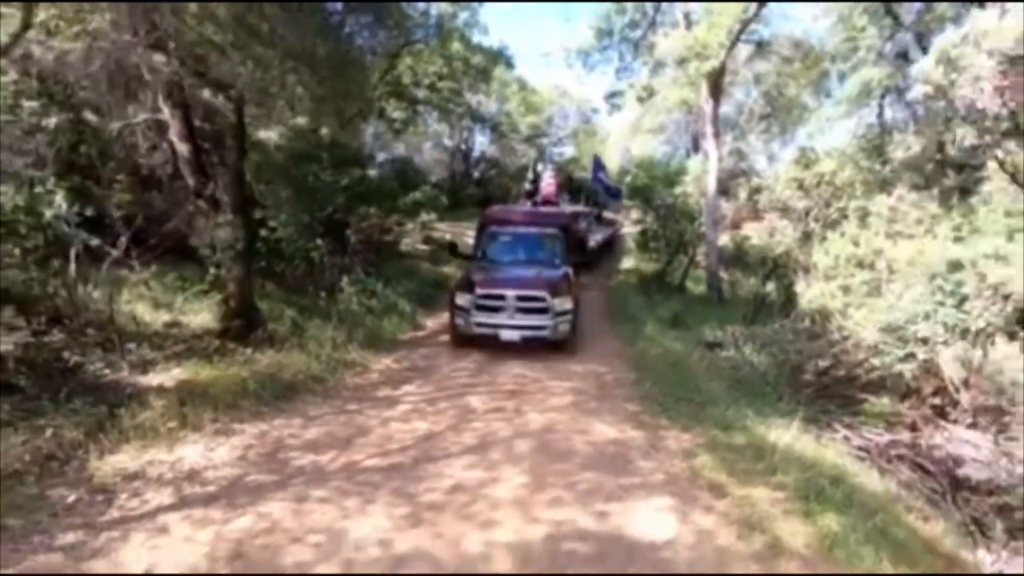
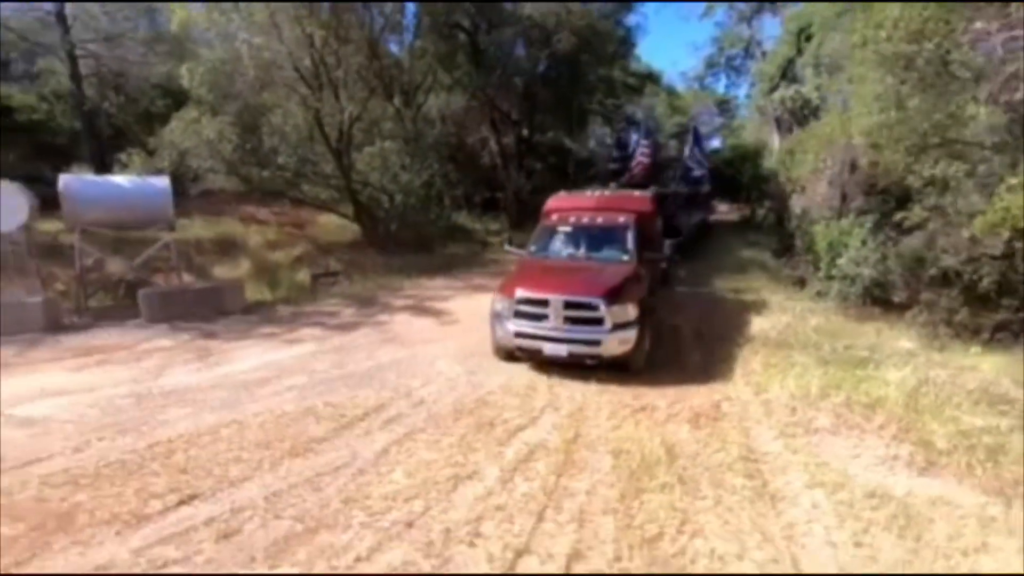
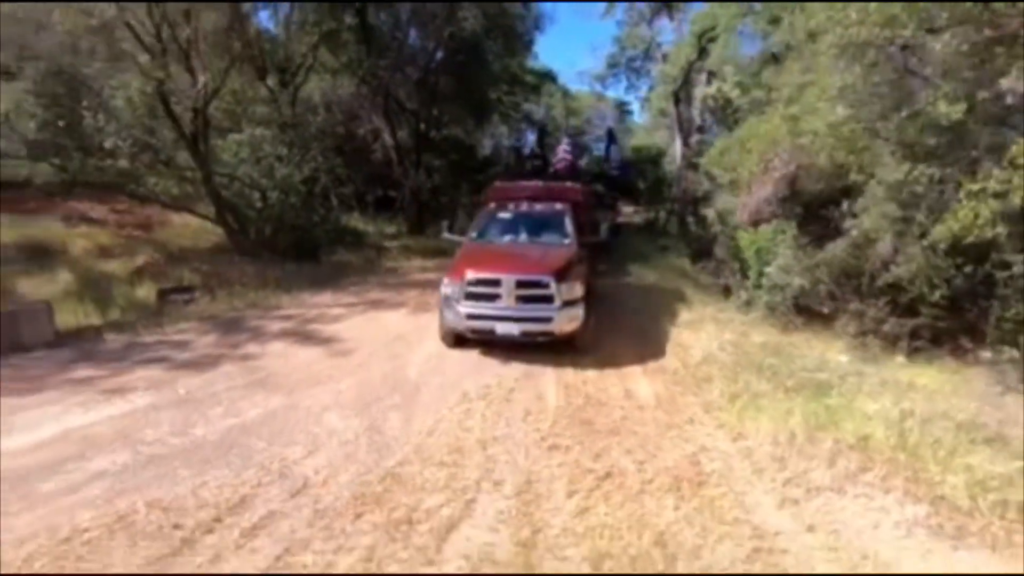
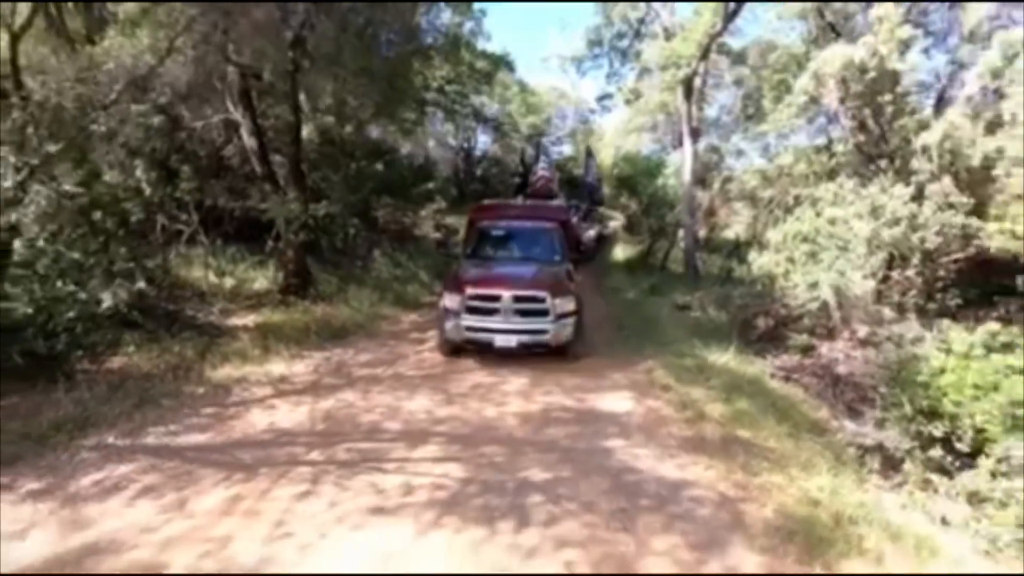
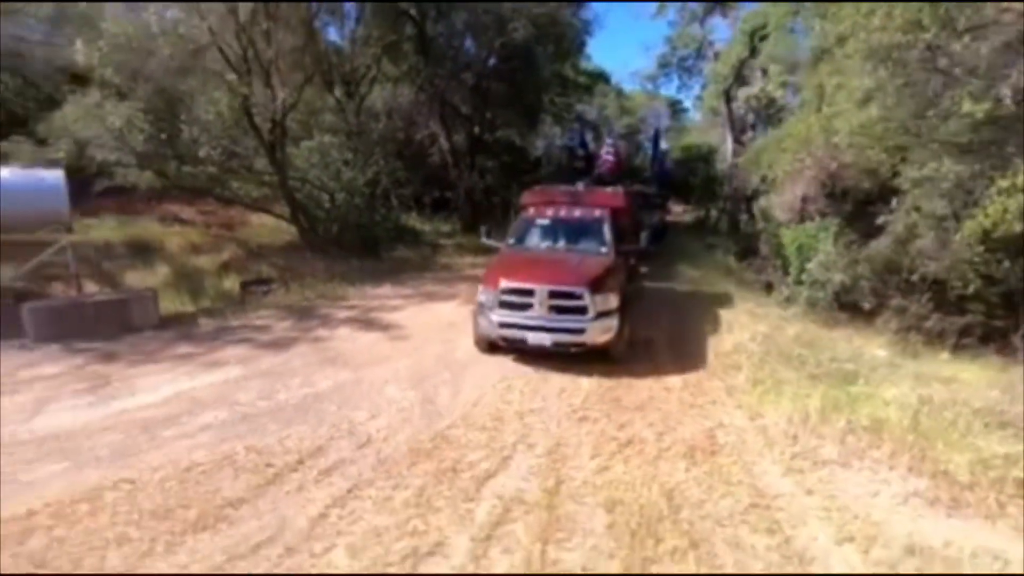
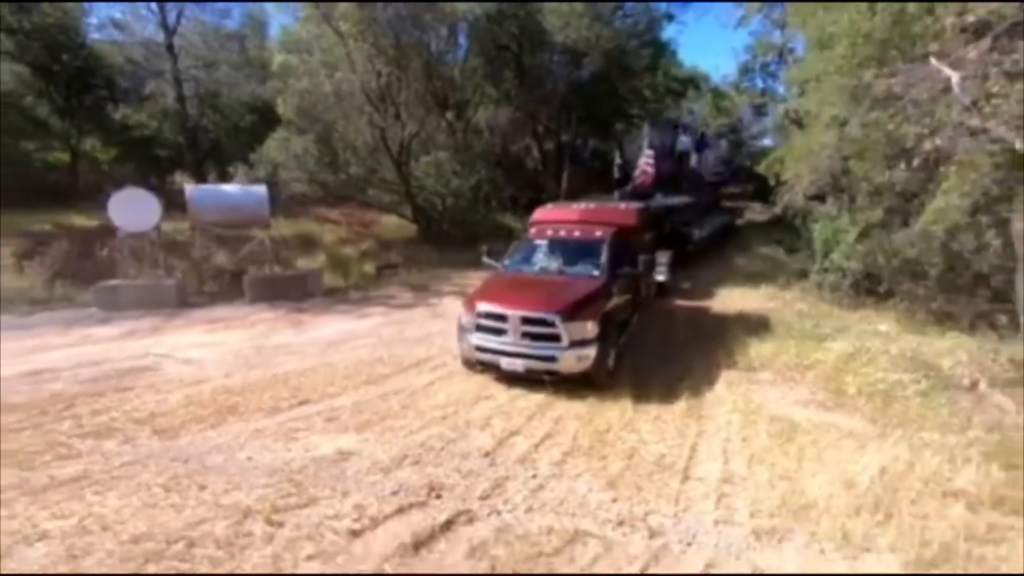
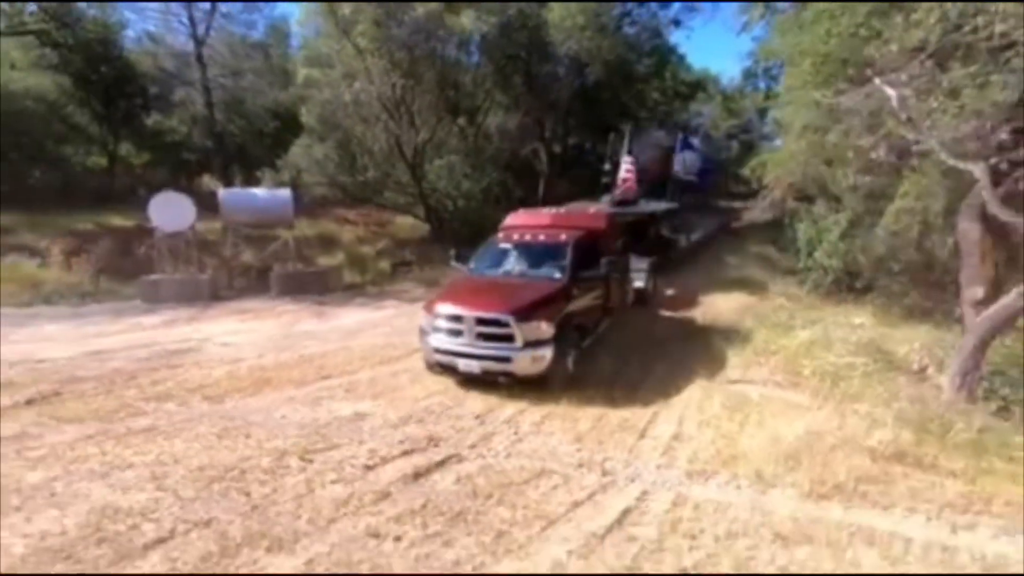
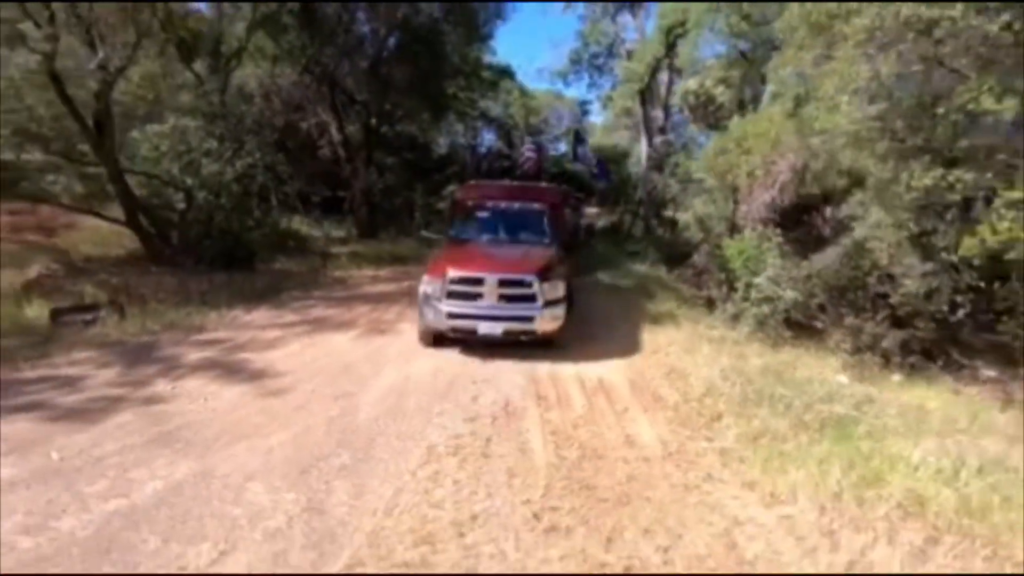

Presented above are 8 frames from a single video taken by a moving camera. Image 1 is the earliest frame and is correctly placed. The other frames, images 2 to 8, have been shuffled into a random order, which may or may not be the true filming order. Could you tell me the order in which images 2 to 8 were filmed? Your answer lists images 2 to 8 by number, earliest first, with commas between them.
4, 8, 3, 5, 2, 6, 7
